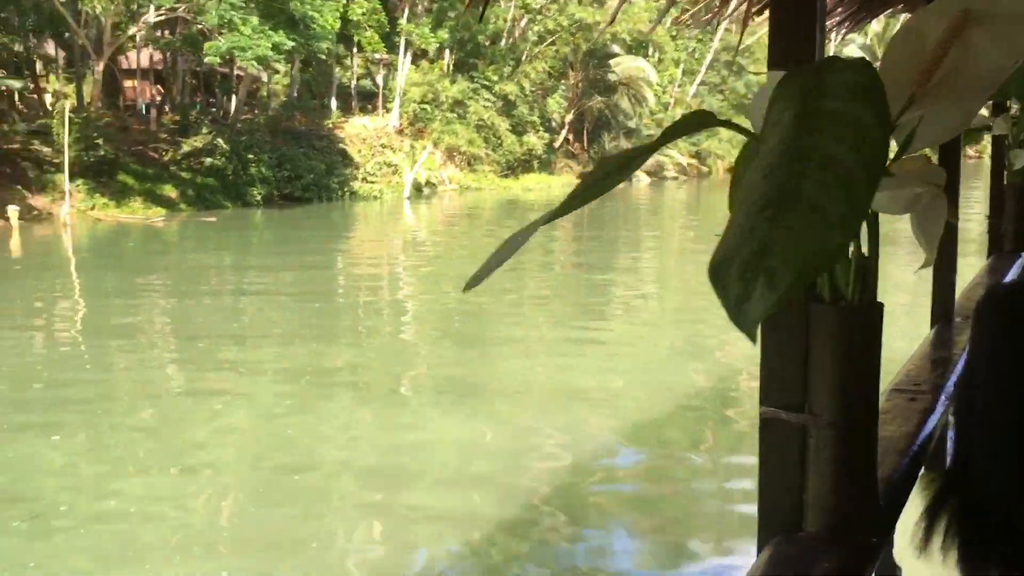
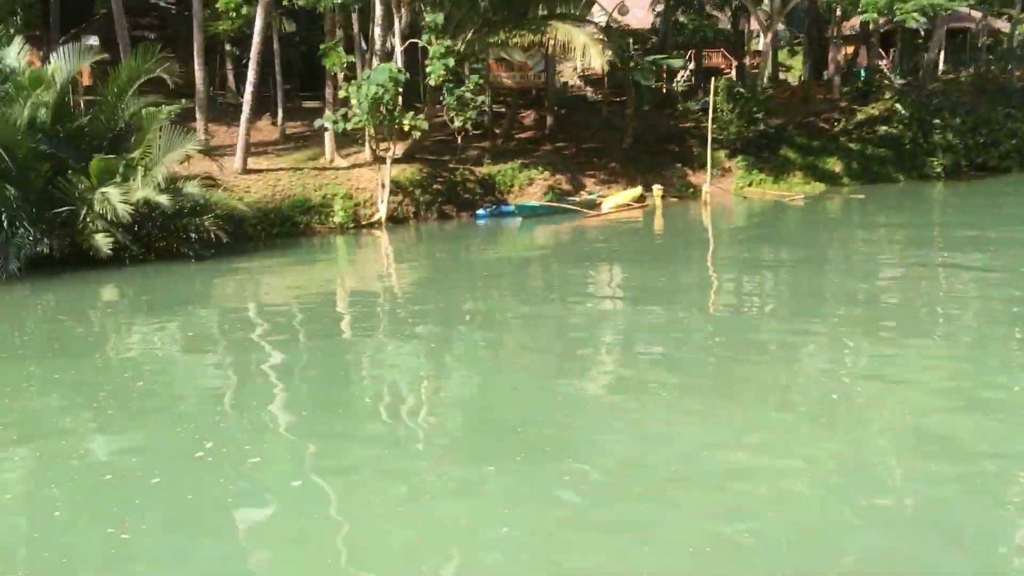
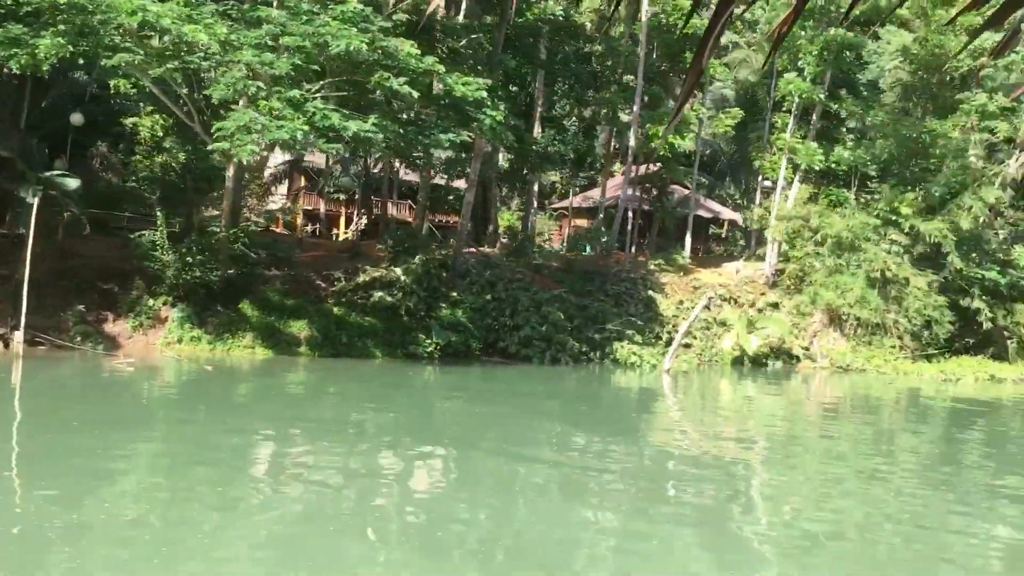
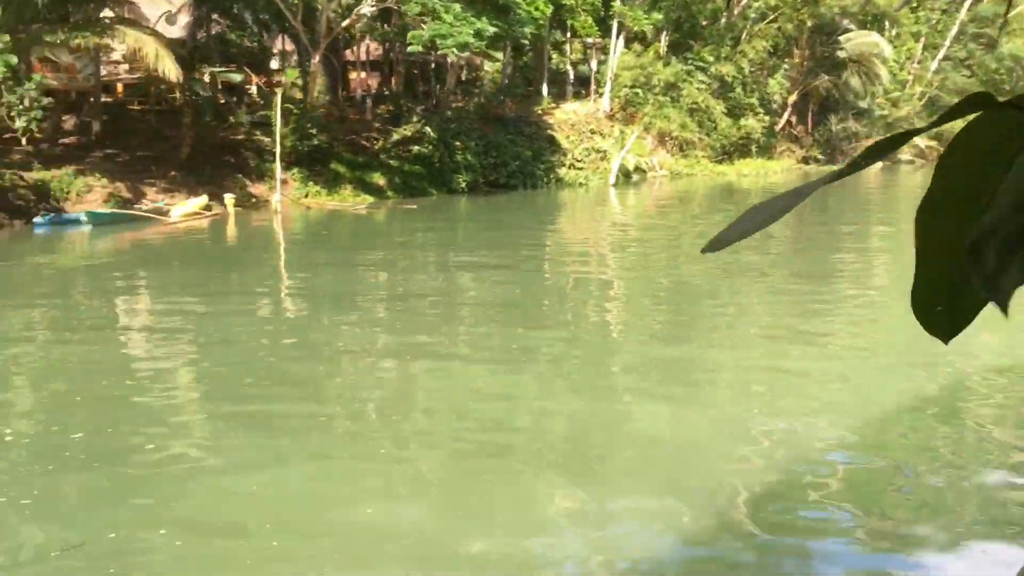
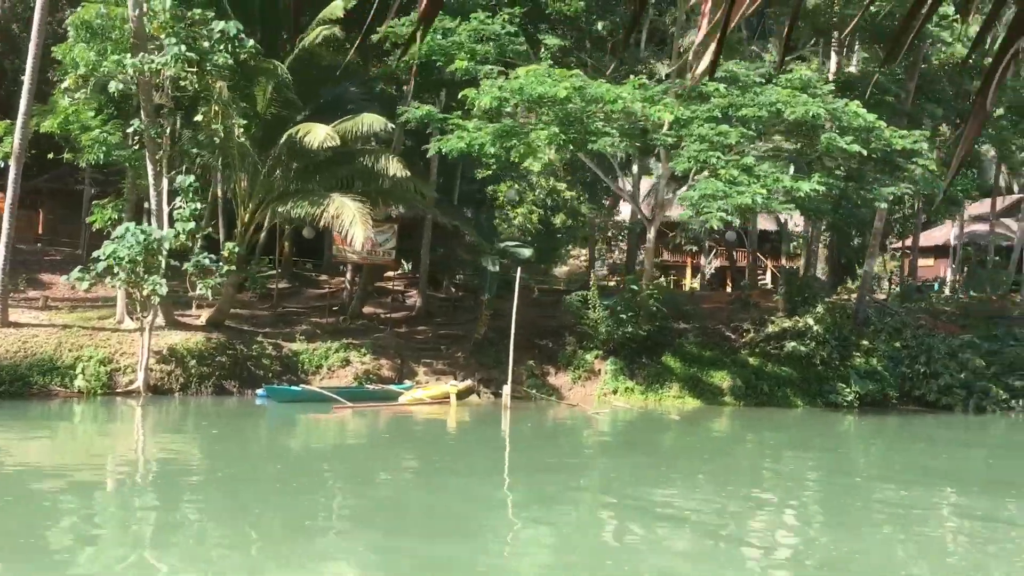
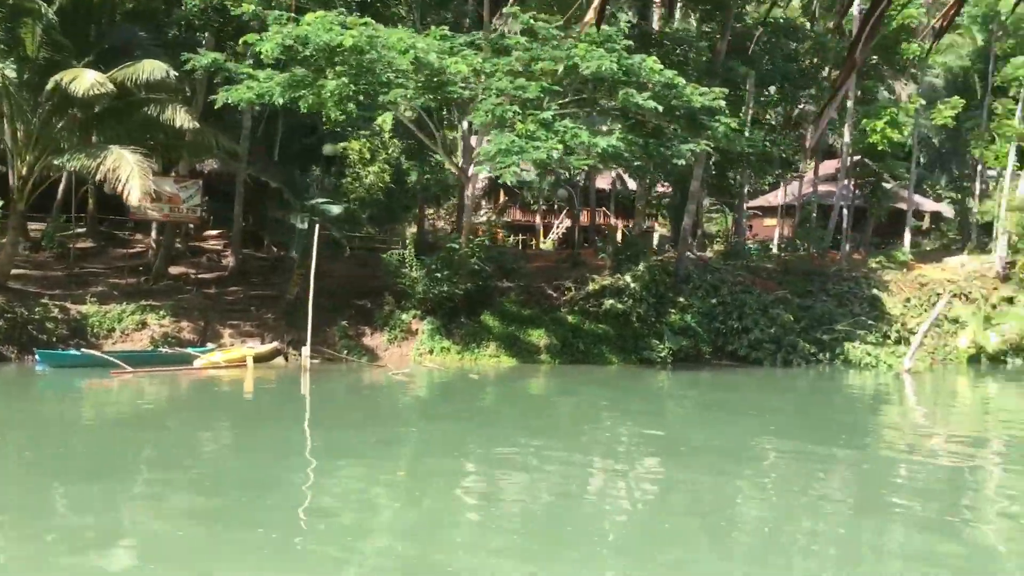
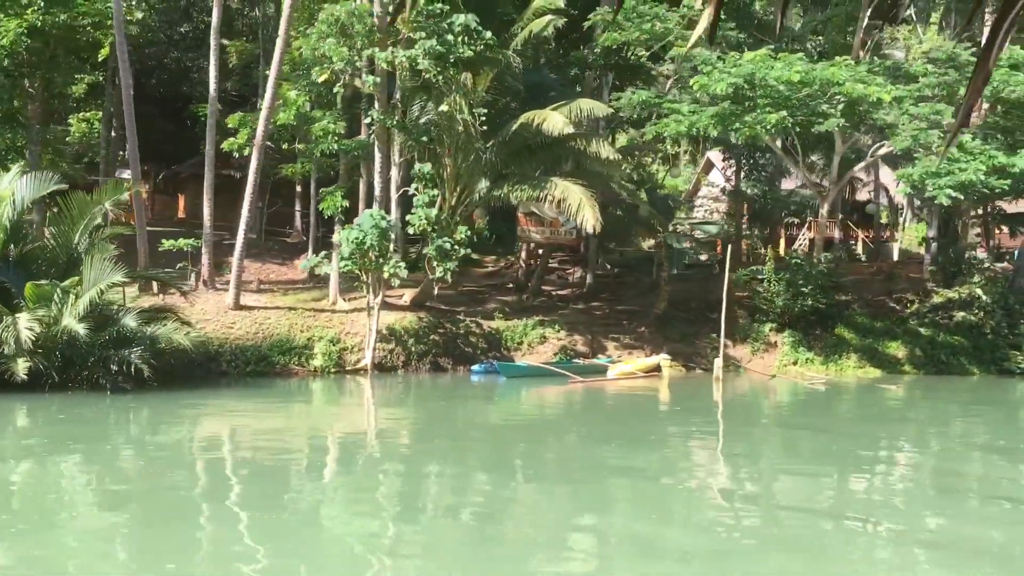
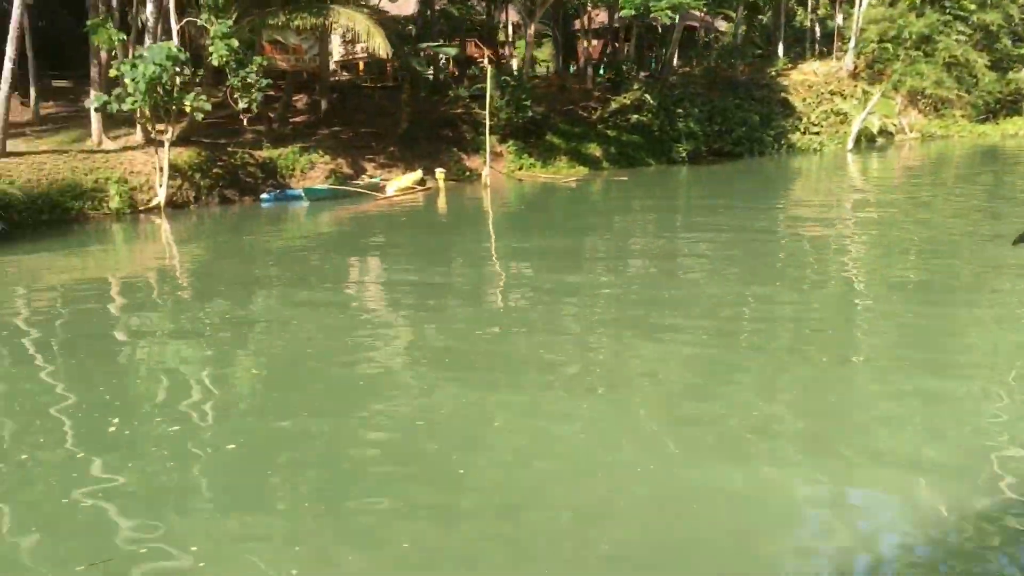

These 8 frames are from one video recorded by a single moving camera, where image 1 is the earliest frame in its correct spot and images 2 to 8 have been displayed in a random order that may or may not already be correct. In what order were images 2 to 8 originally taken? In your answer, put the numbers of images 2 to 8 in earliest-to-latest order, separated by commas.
4, 8, 2, 7, 5, 6, 3
